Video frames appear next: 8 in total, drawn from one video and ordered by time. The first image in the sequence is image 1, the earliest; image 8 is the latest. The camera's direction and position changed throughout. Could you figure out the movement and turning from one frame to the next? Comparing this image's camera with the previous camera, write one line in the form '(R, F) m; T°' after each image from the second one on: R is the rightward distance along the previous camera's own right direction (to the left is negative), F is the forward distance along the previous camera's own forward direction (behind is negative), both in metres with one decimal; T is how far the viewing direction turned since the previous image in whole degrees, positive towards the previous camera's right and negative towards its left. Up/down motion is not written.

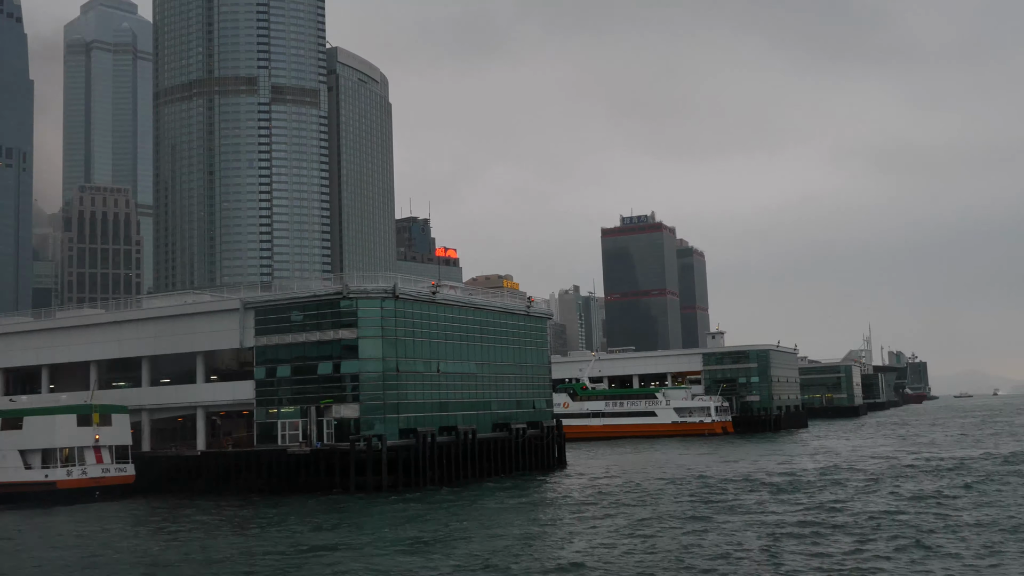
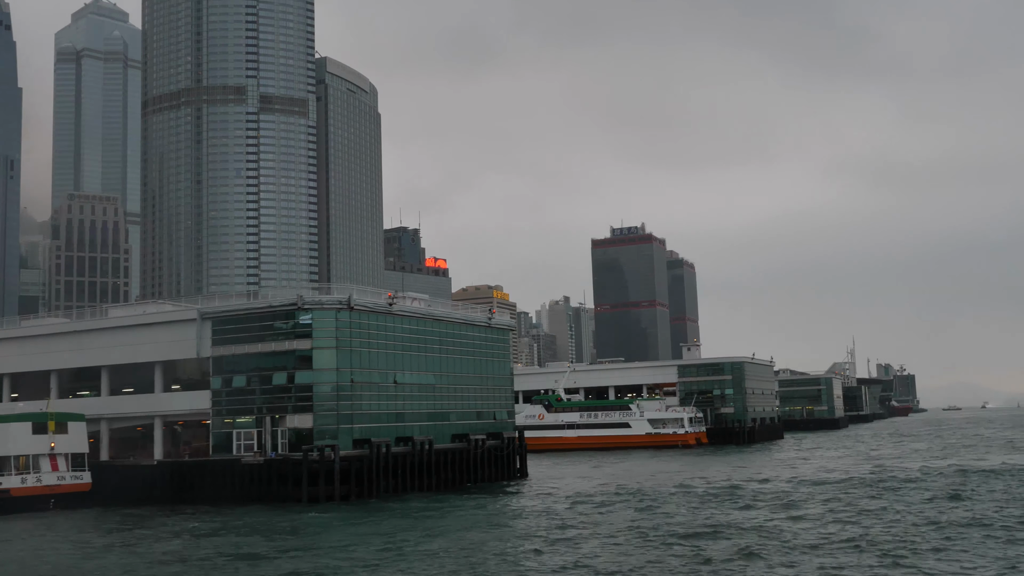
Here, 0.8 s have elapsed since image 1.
(+2.0, -0.5) m; 0°
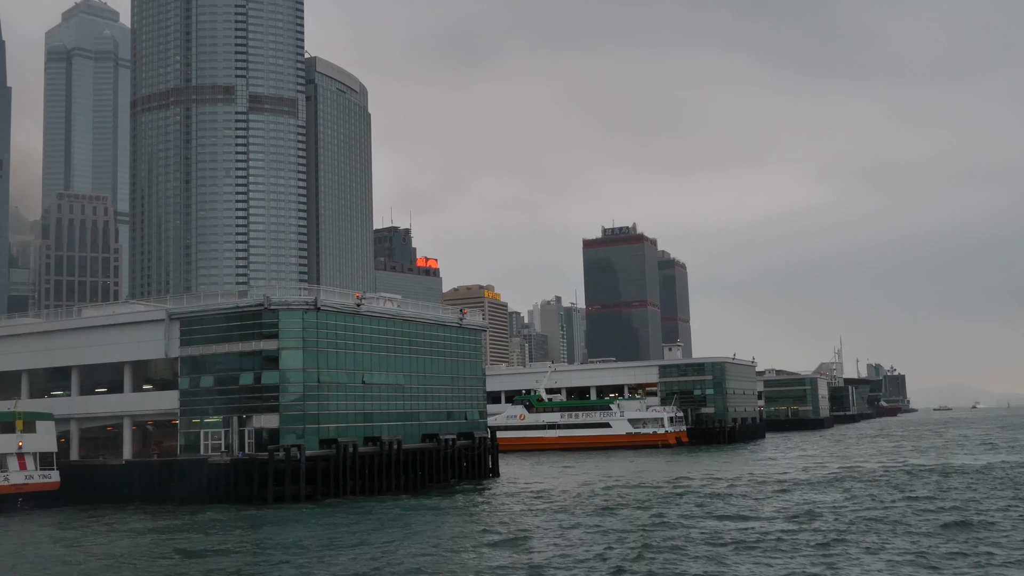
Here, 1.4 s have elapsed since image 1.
(+1.5, -0.4) m; 0°
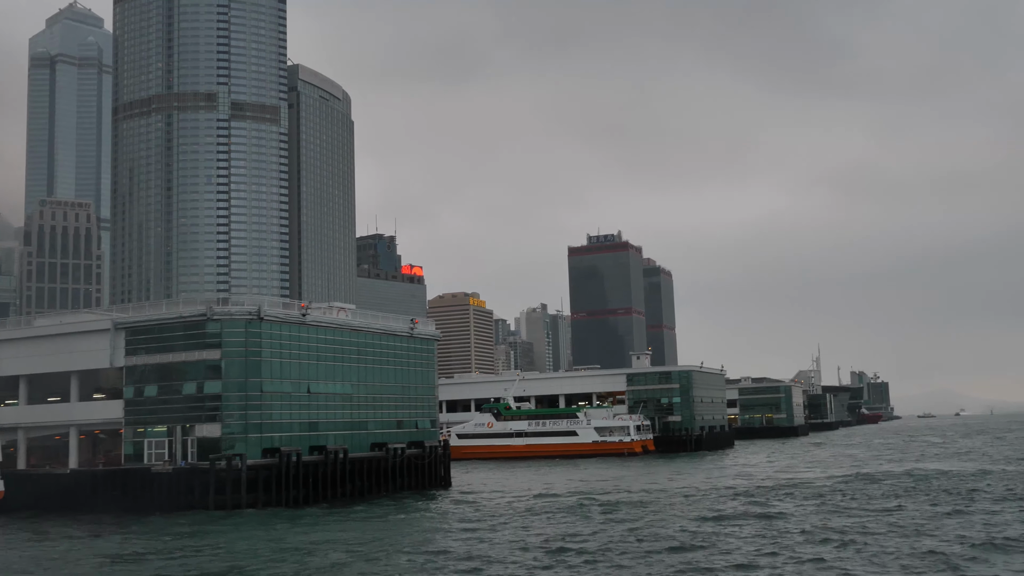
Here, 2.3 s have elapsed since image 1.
(+2.5, -0.6) m; +1°
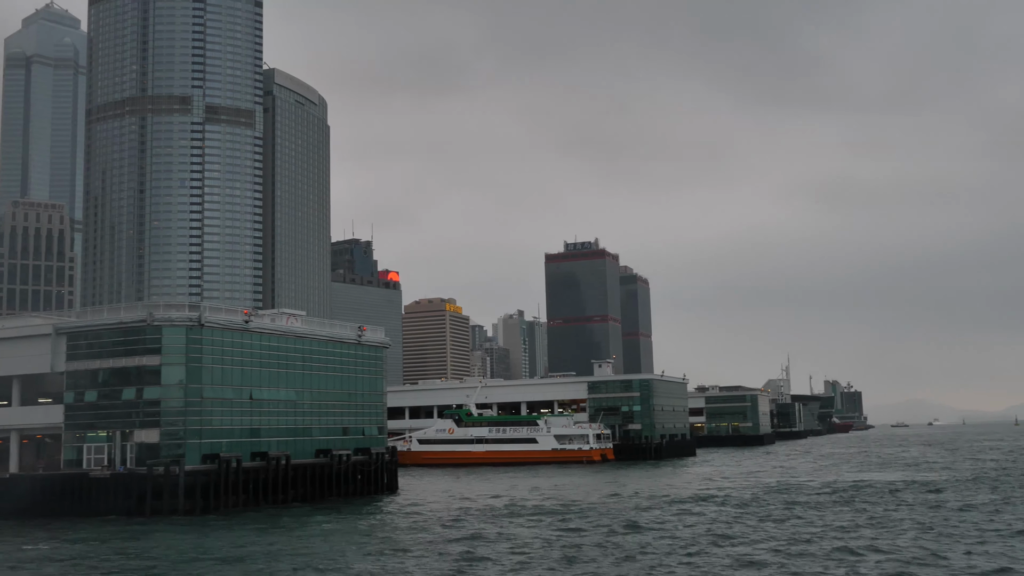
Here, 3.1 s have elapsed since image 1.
(+2.1, -0.6) m; +1°
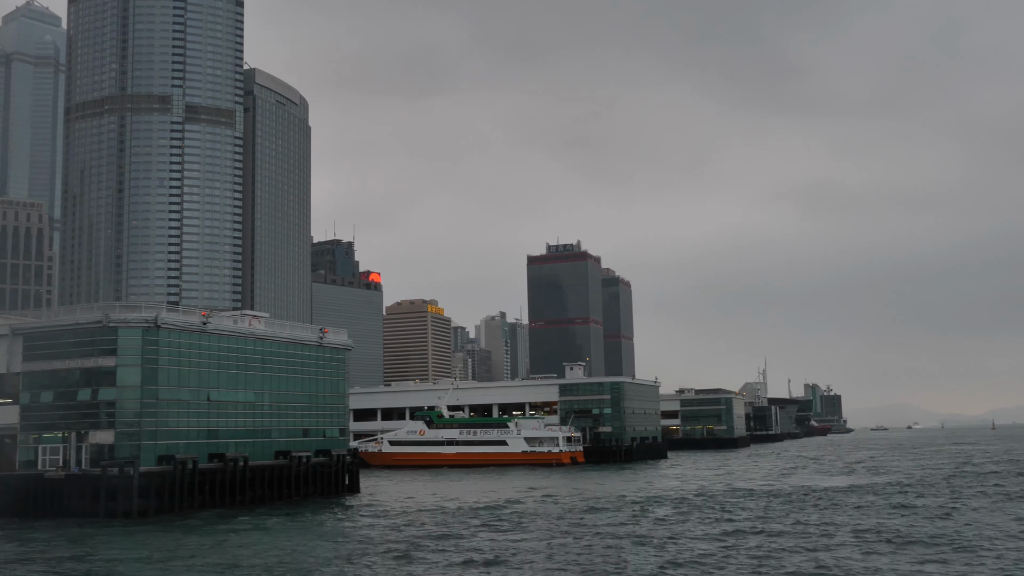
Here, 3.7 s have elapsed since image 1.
(+1.5, -0.4) m; +1°
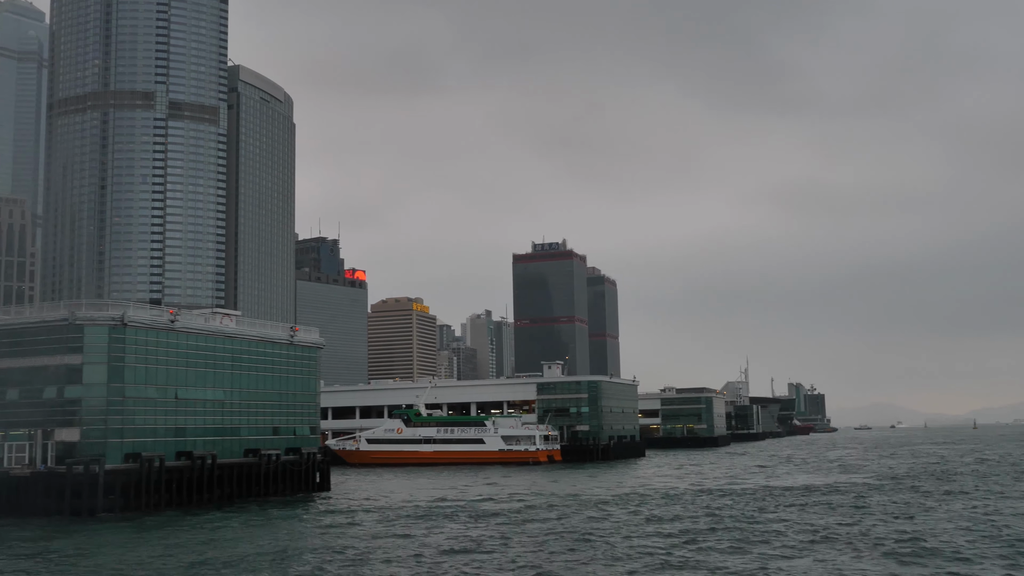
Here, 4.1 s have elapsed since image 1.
(+1.1, -0.3) m; +1°
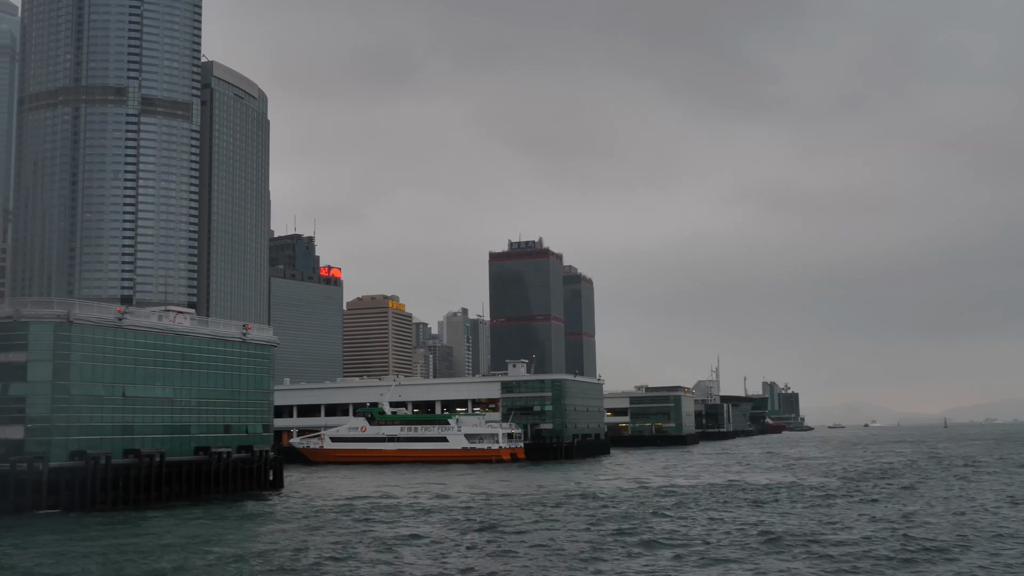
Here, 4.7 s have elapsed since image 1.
(+1.7, -0.4) m; +1°
